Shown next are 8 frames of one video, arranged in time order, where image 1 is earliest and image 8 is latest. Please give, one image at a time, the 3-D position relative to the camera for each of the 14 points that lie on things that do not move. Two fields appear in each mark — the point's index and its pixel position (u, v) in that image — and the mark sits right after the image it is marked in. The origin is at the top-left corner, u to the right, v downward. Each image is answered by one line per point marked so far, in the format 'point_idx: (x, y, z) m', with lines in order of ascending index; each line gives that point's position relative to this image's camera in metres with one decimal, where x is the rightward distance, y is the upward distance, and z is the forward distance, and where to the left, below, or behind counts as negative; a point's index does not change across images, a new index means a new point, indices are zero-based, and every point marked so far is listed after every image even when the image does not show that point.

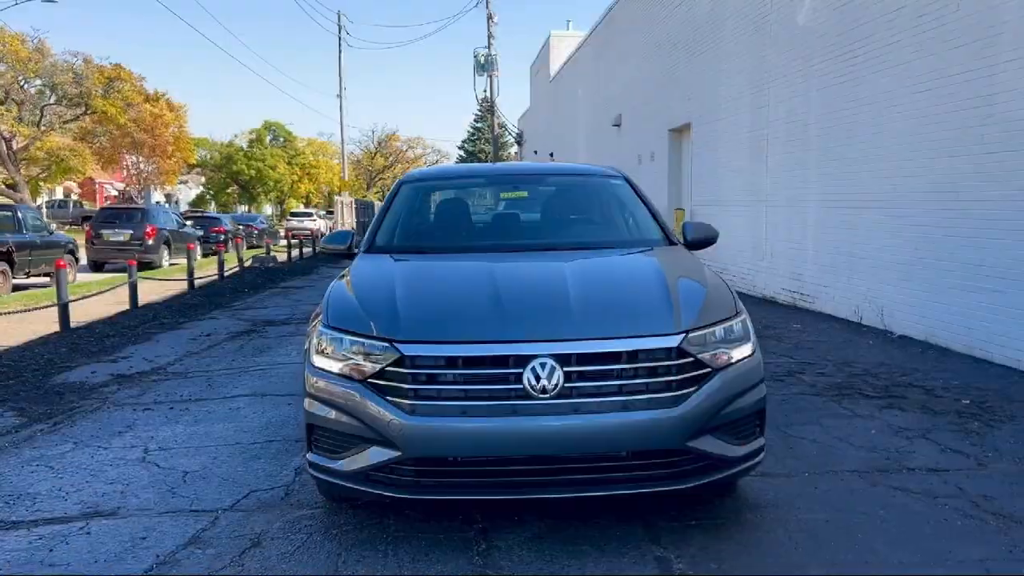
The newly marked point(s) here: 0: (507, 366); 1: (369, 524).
0: (0.0, -0.3, +3.4) m
1: (-0.7, -1.1, +3.9) m
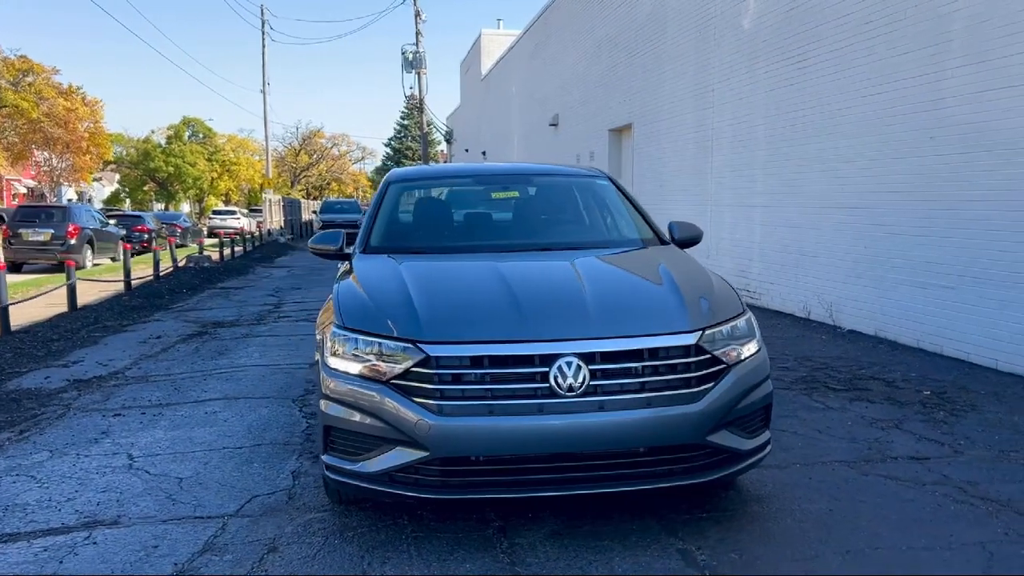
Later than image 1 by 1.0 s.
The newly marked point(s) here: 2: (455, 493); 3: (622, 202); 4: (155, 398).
0: (+0.1, -0.3, +3.4) m
1: (-0.6, -1.1, +3.9) m
2: (-0.2, -0.8, +3.5) m
3: (+0.7, +0.6, +5.7) m
4: (-2.9, -0.9, +6.9) m
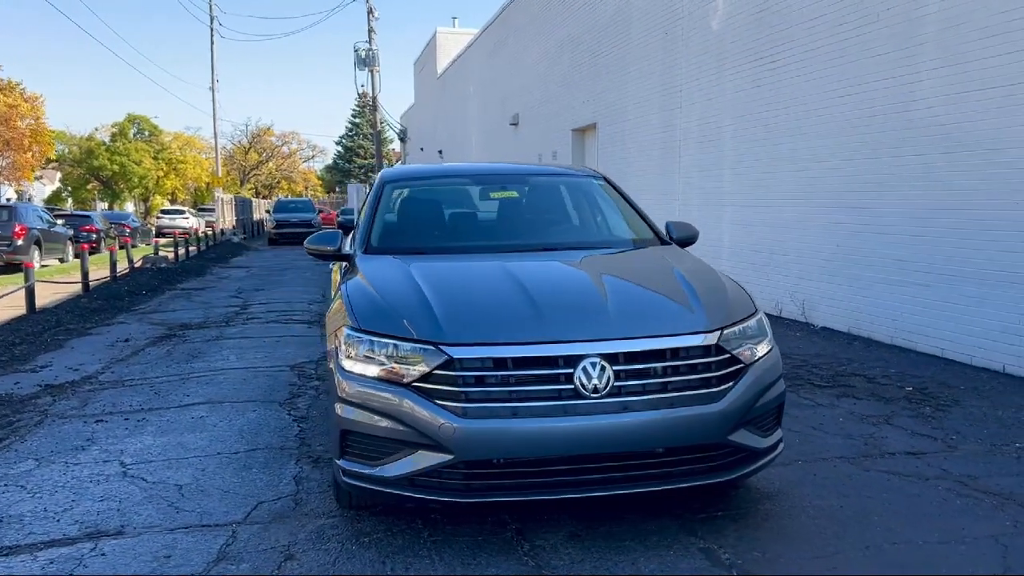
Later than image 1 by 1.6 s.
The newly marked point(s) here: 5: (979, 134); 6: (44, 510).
0: (+0.2, -0.3, +3.4) m
1: (-0.5, -1.1, +3.8) m
2: (-0.1, -0.8, +3.5) m
3: (+0.7, +0.6, +5.8) m
4: (-2.9, -0.9, +6.7) m
5: (+4.2, +1.4, +7.7) m
6: (-2.3, -1.1, +4.2) m
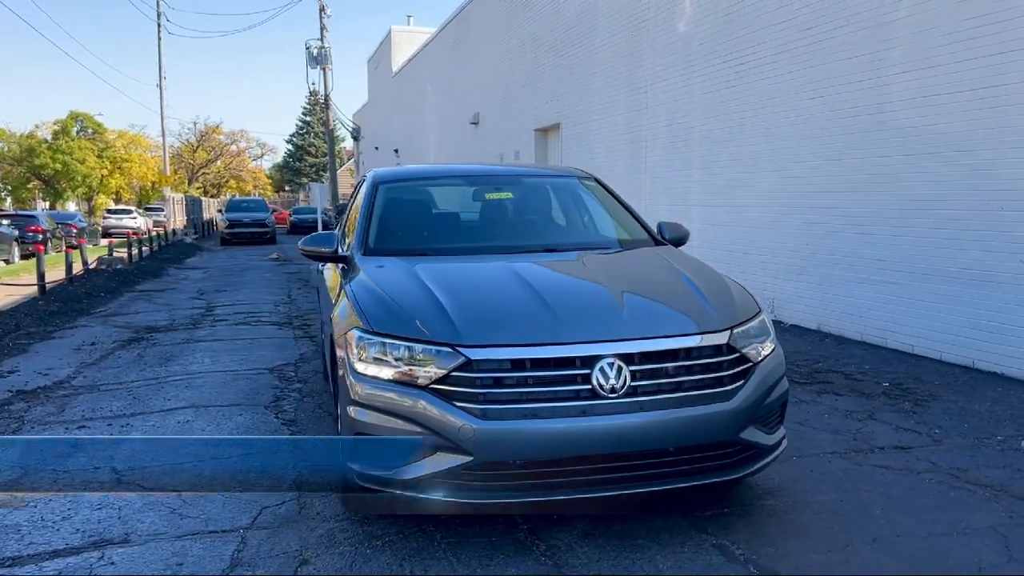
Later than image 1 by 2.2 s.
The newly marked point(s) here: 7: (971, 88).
0: (+0.3, -0.3, +3.5) m
1: (-0.5, -1.1, +3.8) m
2: (-0.1, -0.8, +3.5) m
3: (+0.7, +0.6, +5.8) m
4: (-3.0, -0.9, +6.6) m
5: (+4.0, +1.4, +7.9) m
6: (-2.2, -1.1, +4.1) m
7: (+4.1, +1.8, +7.6) m
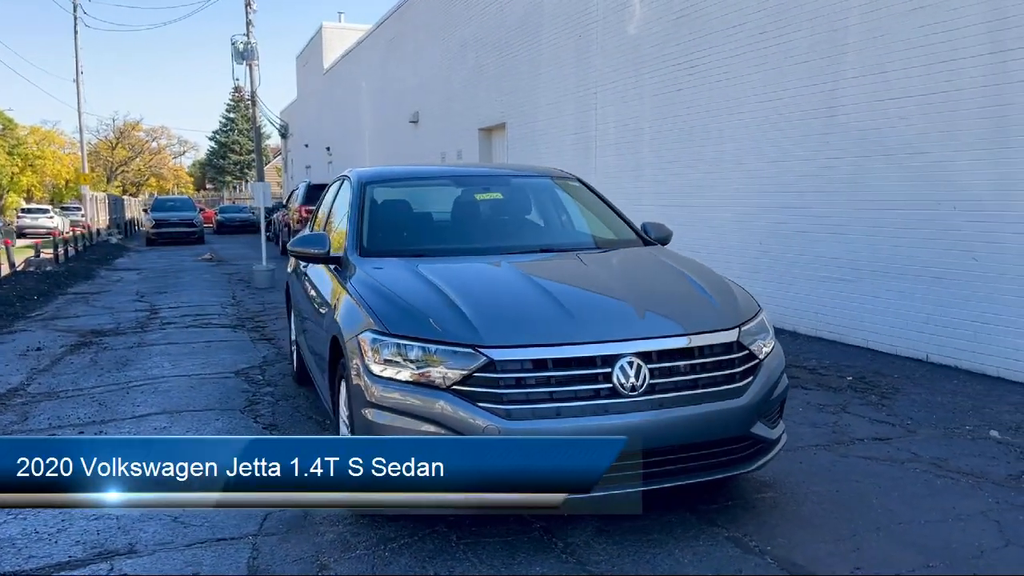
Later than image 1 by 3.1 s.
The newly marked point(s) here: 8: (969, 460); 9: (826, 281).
0: (+0.3, -0.3, +3.5) m
1: (-0.4, -1.1, +3.8) m
2: (0.0, -0.8, +3.5) m
3: (+0.5, +0.6, +5.9) m
4: (-3.2, -0.9, +6.4) m
5: (+3.7, +1.4, +8.2) m
6: (-2.2, -1.1, +3.9) m
7: (+3.8, +1.8, +7.9) m
8: (+2.5, -0.9, +4.8) m
9: (+3.4, +0.1, +9.3) m
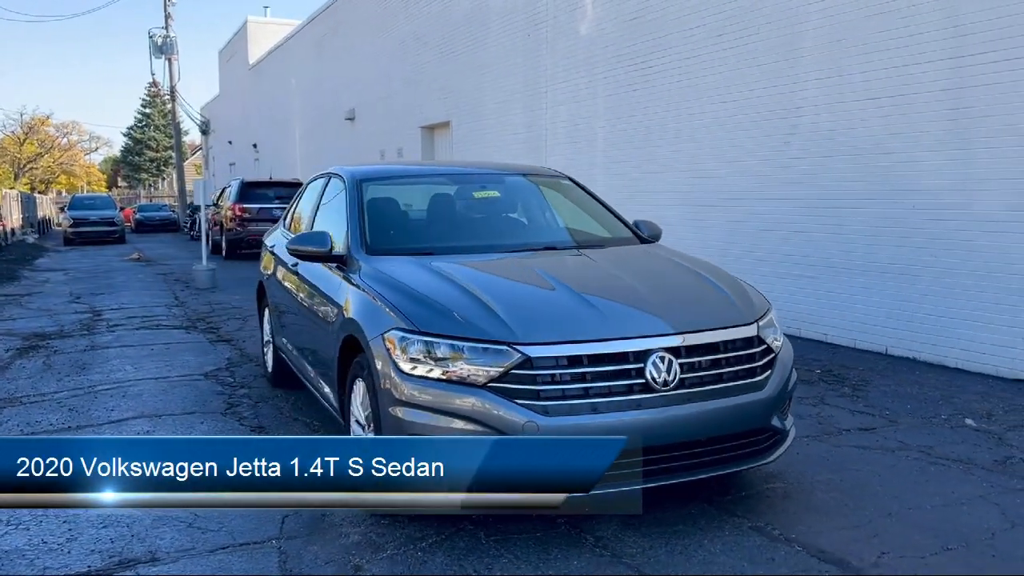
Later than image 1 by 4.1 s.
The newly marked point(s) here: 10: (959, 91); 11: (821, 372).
0: (+0.5, -0.3, +3.6) m
1: (-0.3, -1.1, +3.8) m
2: (+0.2, -0.8, +3.5) m
3: (+0.5, +0.6, +5.9) m
4: (-3.2, -0.9, +6.1) m
5: (+3.4, +1.5, +8.5) m
6: (-2.1, -1.1, +3.8) m
7: (+3.6, +1.8, +8.3) m
8: (+2.6, -0.9, +5.0) m
9: (+3.0, +0.1, +9.6) m
10: (+3.9, +1.7, +7.6) m
11: (+2.7, -0.7, +7.4) m
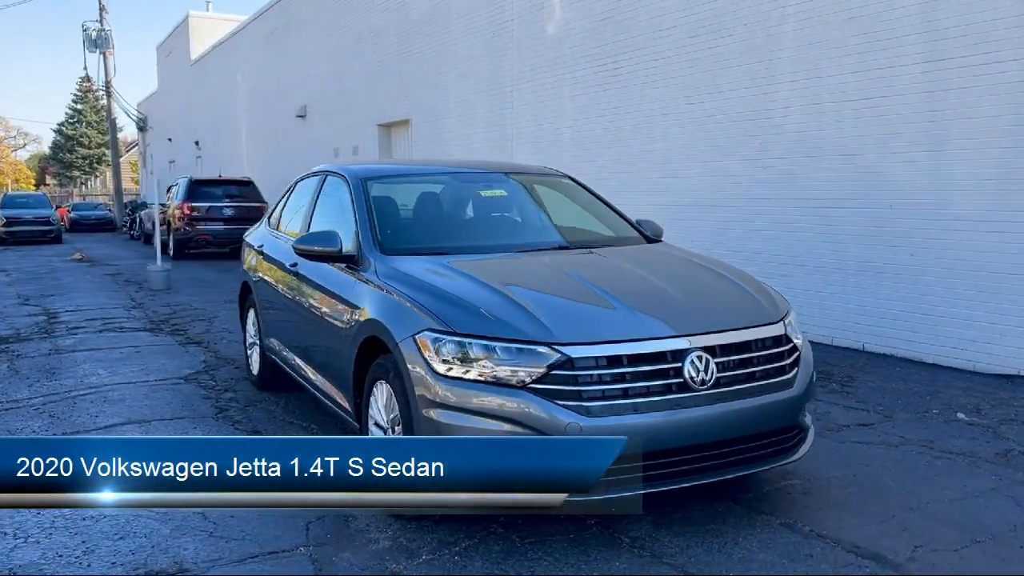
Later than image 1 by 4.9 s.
0: (+0.6, -0.3, +3.6) m
1: (-0.1, -1.1, +3.7) m
2: (+0.3, -0.8, +3.5) m
3: (+0.5, +0.6, +5.9) m
4: (-3.2, -1.0, +5.9) m
5: (+3.3, +1.5, +8.7) m
6: (-1.9, -1.1, +3.6) m
7: (+3.4, +1.9, +8.4) m
8: (+2.6, -0.9, +5.1) m
9: (+2.8, +0.1, +9.7) m
10: (+3.8, +1.8, +7.8) m
11: (+2.6, -0.7, +7.5) m
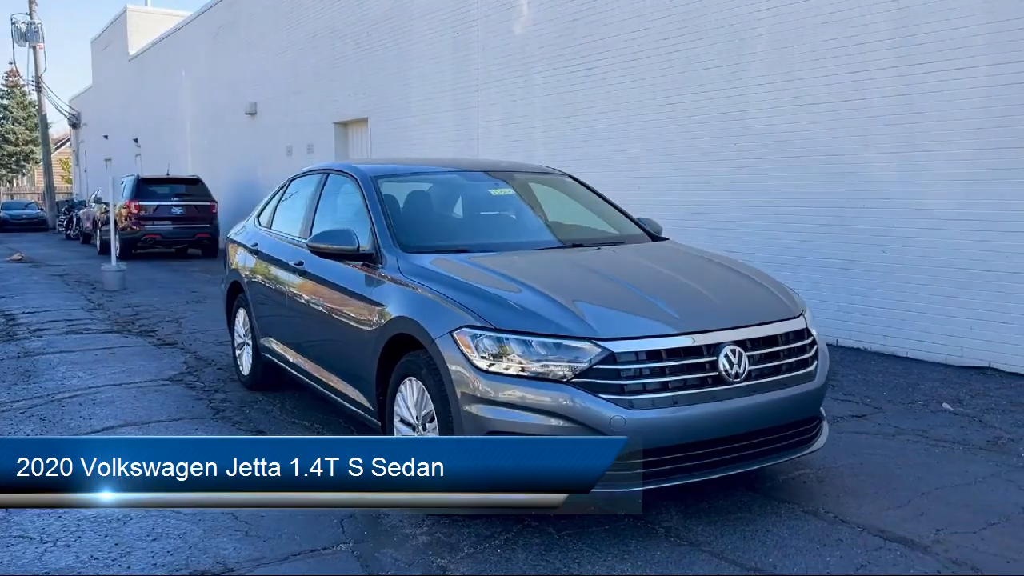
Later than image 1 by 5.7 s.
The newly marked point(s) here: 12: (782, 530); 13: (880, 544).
0: (+0.8, -0.3, +3.7) m
1: (0.0, -1.1, +3.8) m
2: (+0.5, -0.8, +3.6) m
3: (+0.5, +0.6, +6.0) m
4: (-3.2, -1.0, +5.7) m
5: (+3.1, +1.5, +9.0) m
6: (-1.7, -1.1, +3.6) m
7: (+3.2, +1.9, +8.7) m
8: (+2.7, -0.9, +5.3) m
9: (+2.6, +0.2, +9.9) m
10: (+3.7, +1.8, +8.1) m
11: (+2.5, -0.7, +7.7) m
12: (+1.2, -1.1, +3.7) m
13: (+1.5, -1.1, +3.6) m
